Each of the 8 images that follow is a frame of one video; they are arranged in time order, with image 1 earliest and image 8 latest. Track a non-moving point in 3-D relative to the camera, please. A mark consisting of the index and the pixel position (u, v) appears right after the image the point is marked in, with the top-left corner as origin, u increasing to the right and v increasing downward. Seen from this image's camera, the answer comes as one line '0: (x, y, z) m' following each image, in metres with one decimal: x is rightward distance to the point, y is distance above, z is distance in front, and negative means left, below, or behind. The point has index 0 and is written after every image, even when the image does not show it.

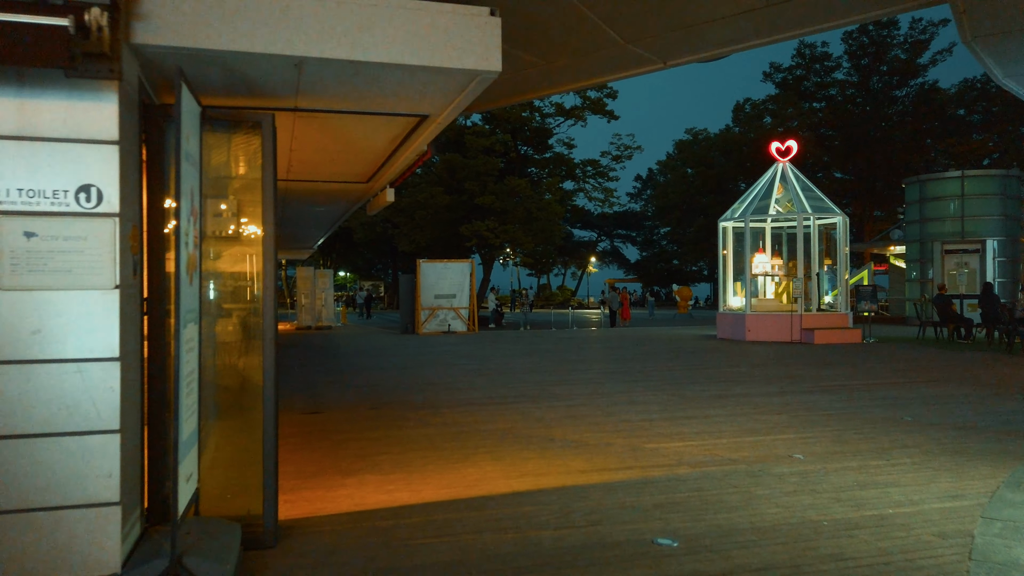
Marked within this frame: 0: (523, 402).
0: (+0.1, -1.8, +11.3) m
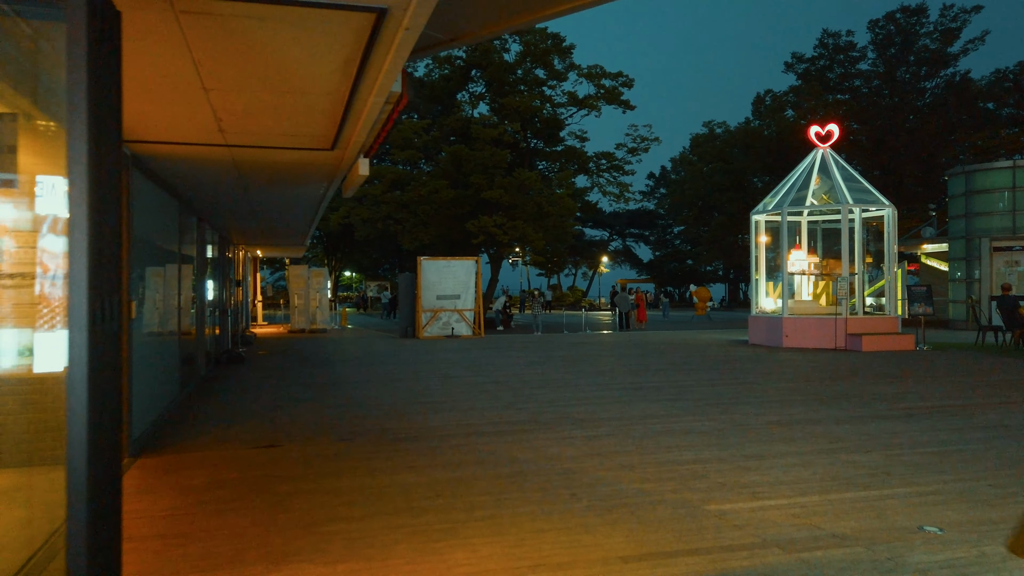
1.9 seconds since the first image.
0: (+0.2, -1.7, +9.0) m
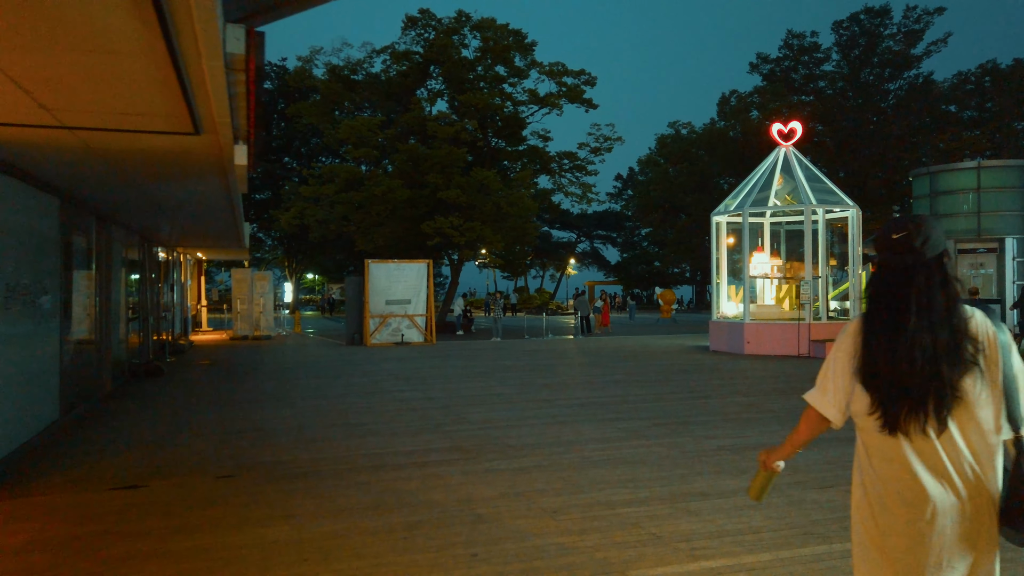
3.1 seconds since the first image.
0: (-0.7, -1.8, +7.8) m
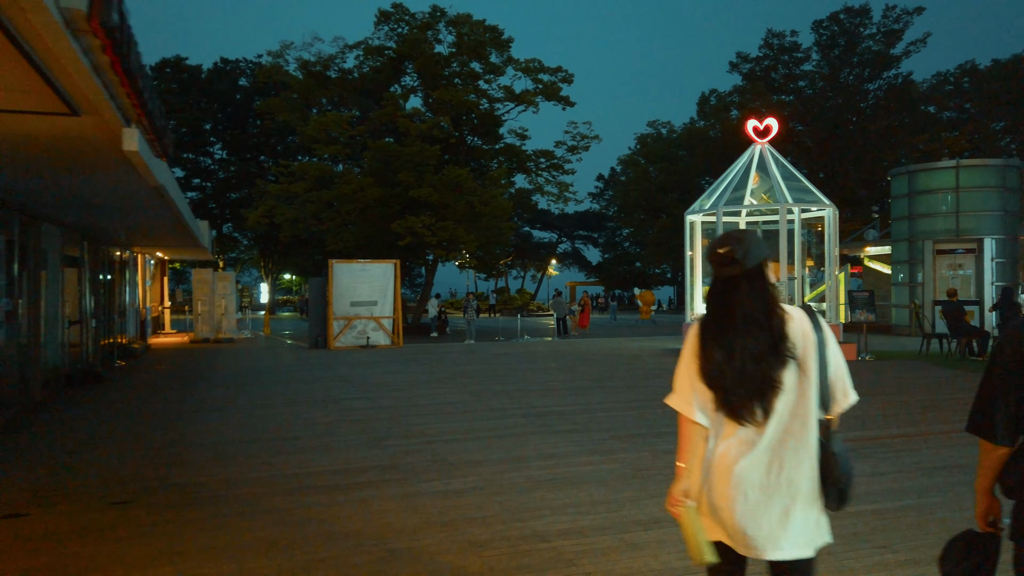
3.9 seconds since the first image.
0: (-1.3, -1.9, +7.1) m
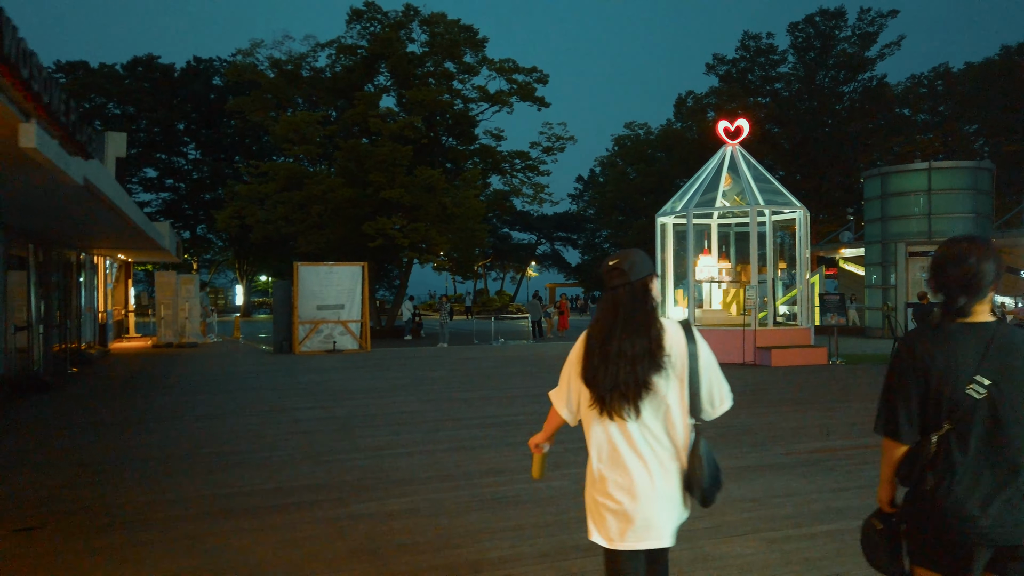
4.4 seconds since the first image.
0: (-1.8, -1.9, +6.7) m
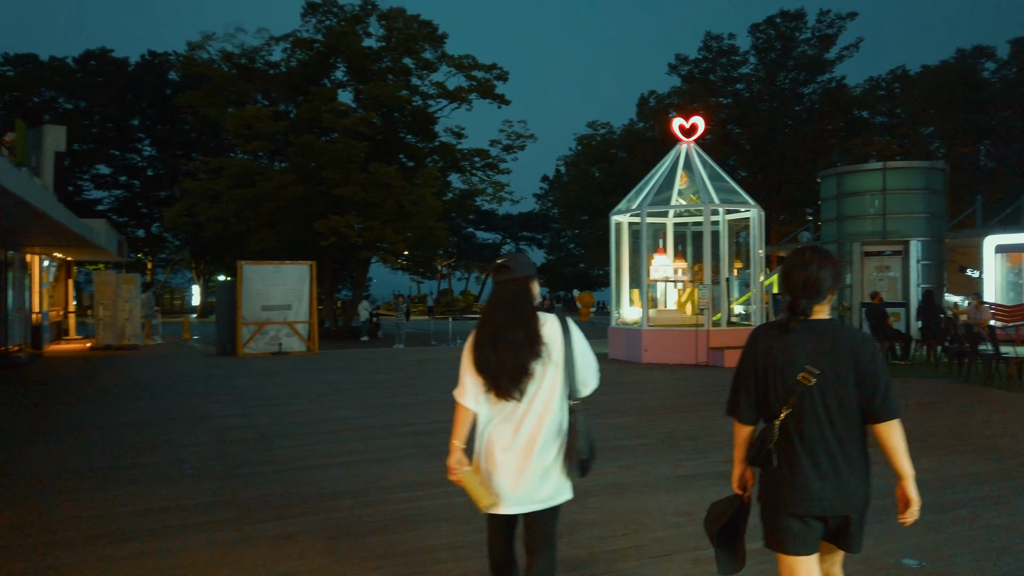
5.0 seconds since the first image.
0: (-2.5, -1.9, +6.1) m
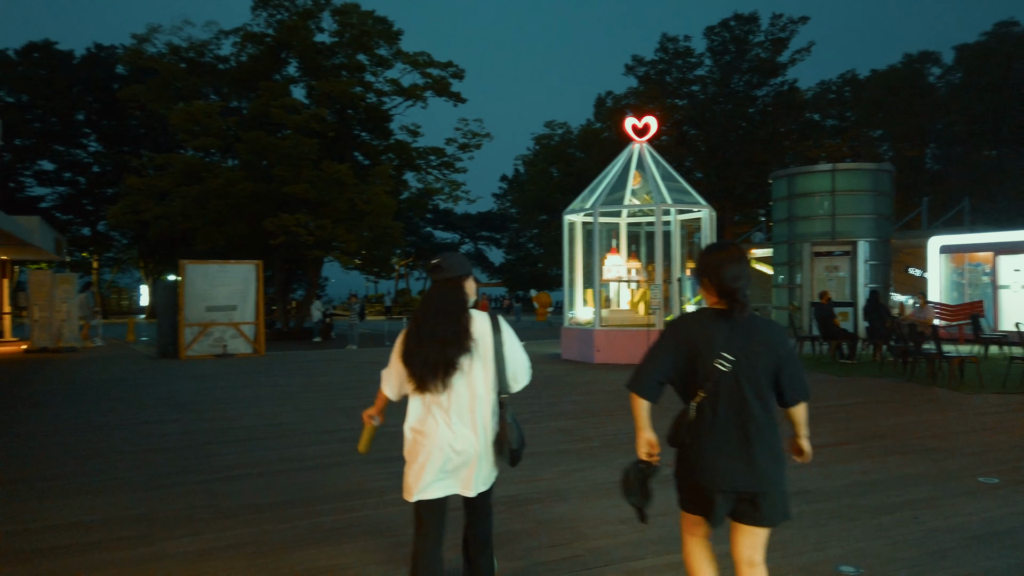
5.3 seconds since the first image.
0: (-3.0, -1.9, +5.6) m
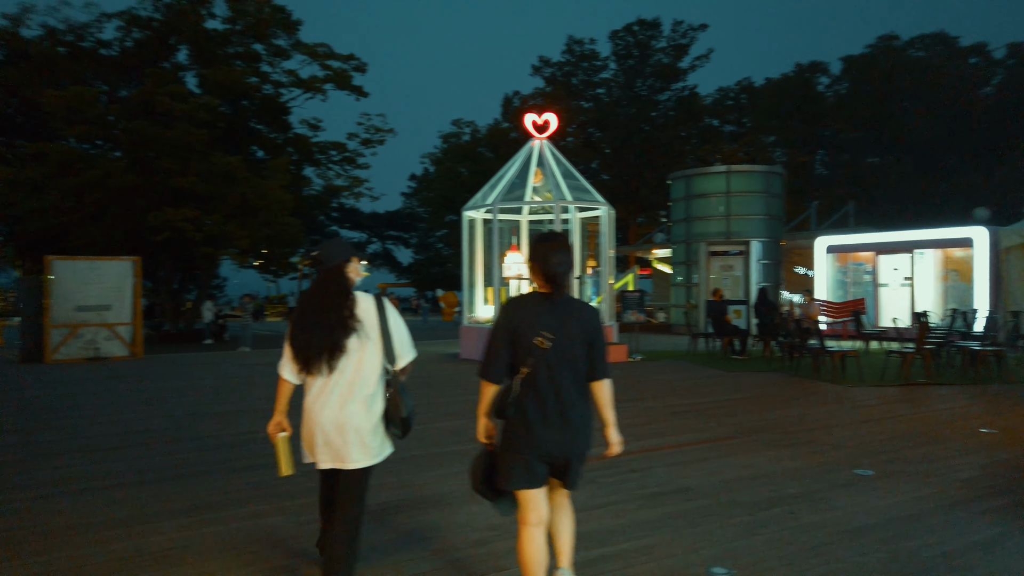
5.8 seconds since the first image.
0: (-4.0, -1.9, +4.8) m
